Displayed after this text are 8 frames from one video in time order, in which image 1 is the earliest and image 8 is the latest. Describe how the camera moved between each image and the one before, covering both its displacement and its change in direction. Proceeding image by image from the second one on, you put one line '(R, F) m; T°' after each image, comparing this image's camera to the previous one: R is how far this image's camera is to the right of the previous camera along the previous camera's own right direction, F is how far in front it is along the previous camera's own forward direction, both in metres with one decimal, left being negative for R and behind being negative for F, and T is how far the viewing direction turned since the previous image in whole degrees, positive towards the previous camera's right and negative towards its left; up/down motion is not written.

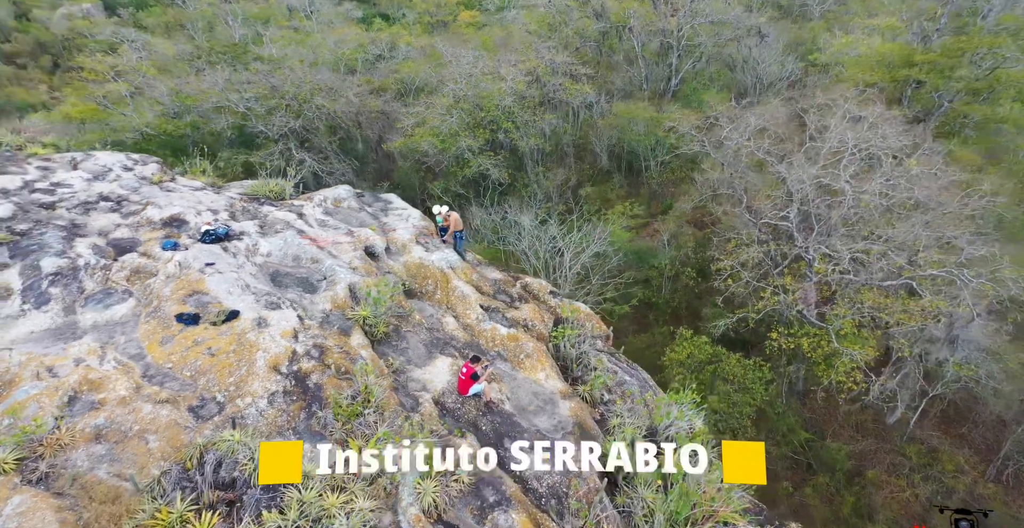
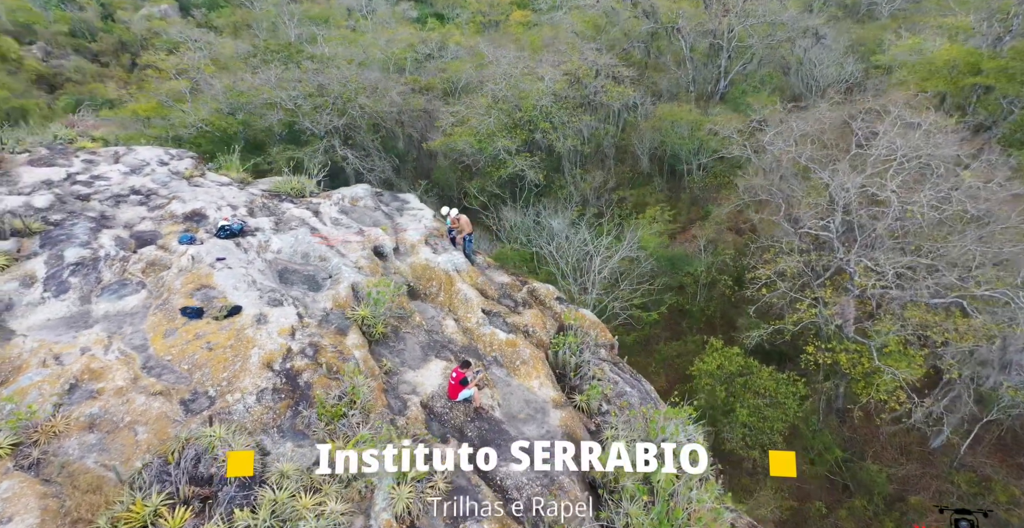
(+0.6, +0.2) m; -4°
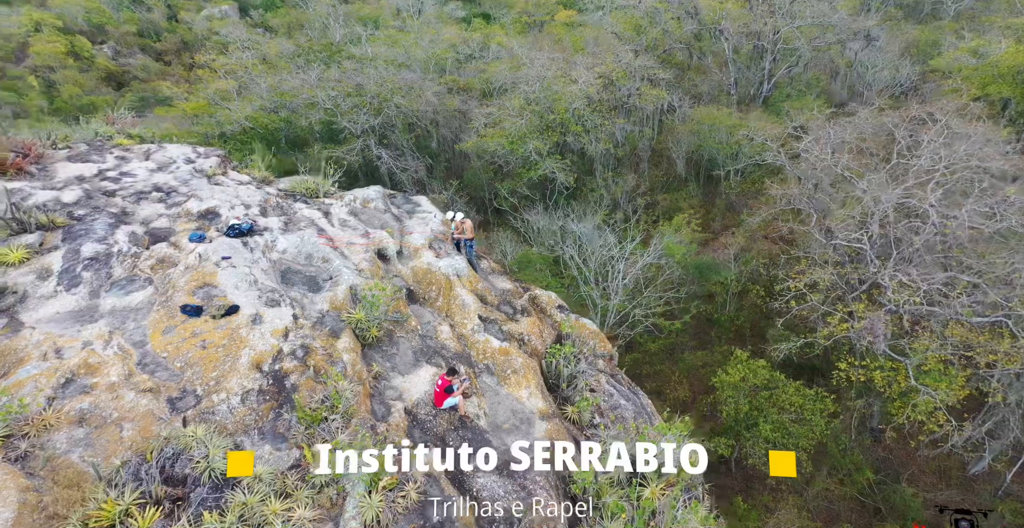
(+0.6, +0.2) m; -3°
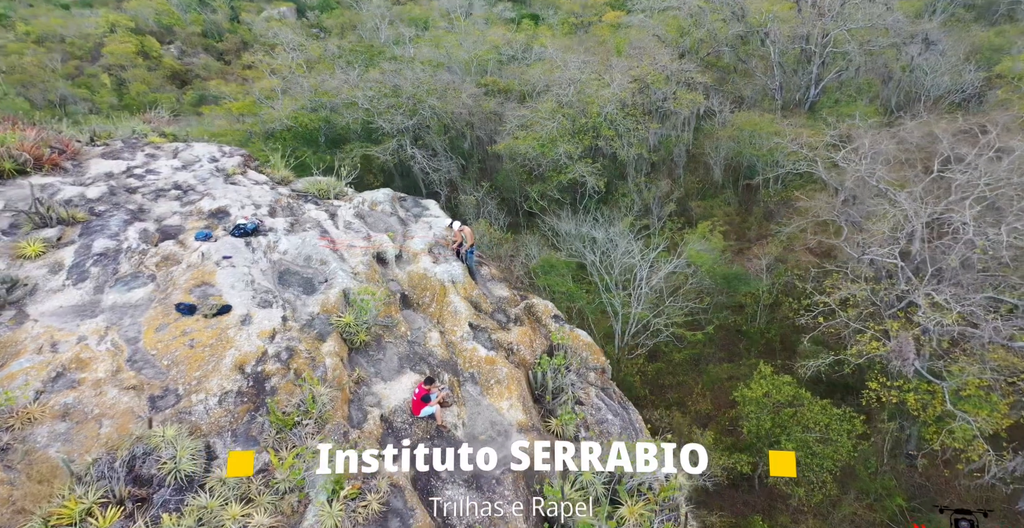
(+0.7, +0.2) m; -3°
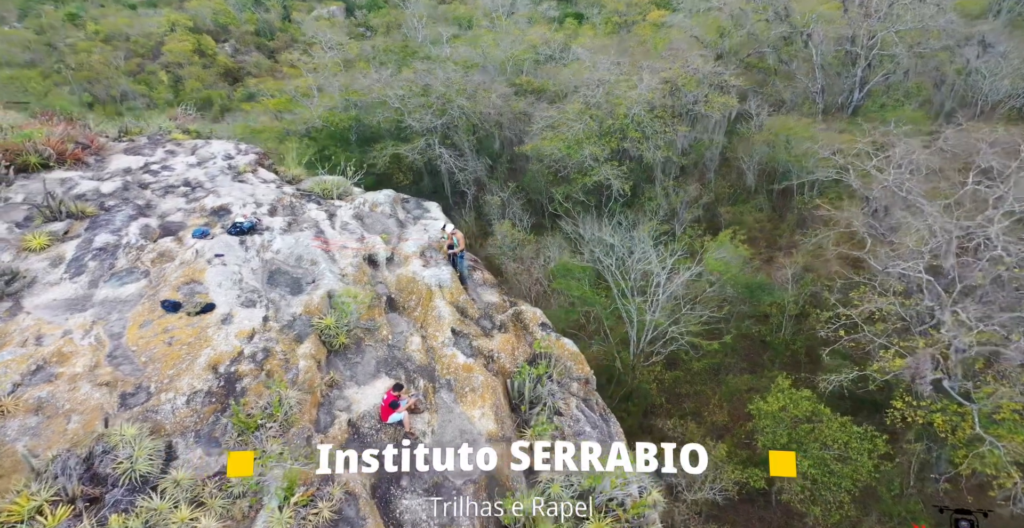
(+0.7, +0.2) m; -3°
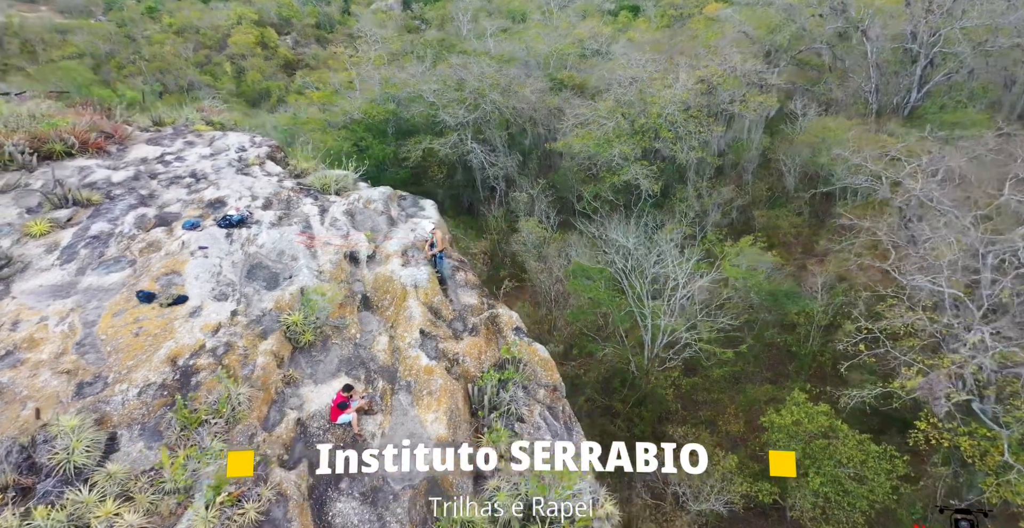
(+1.0, +0.2) m; -4°
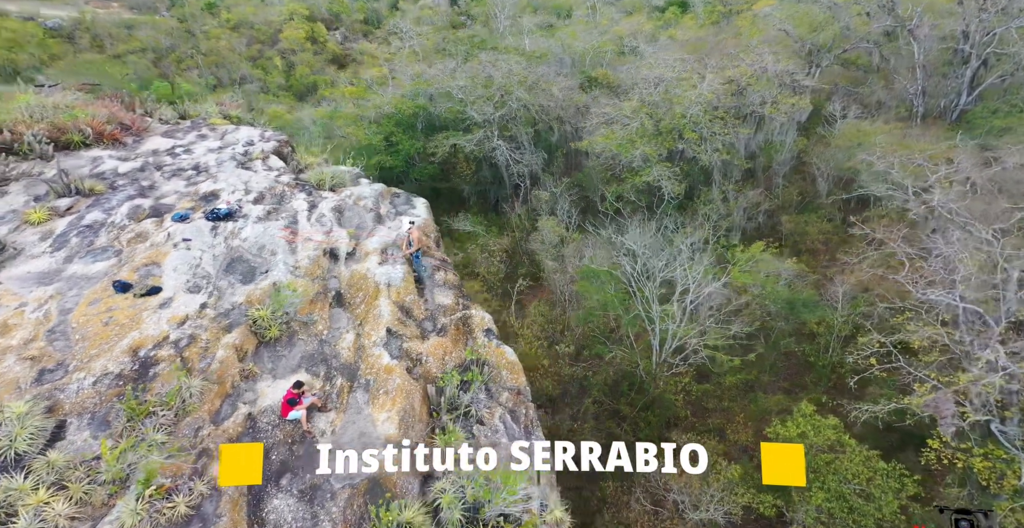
(+1.0, +0.1) m; -3°
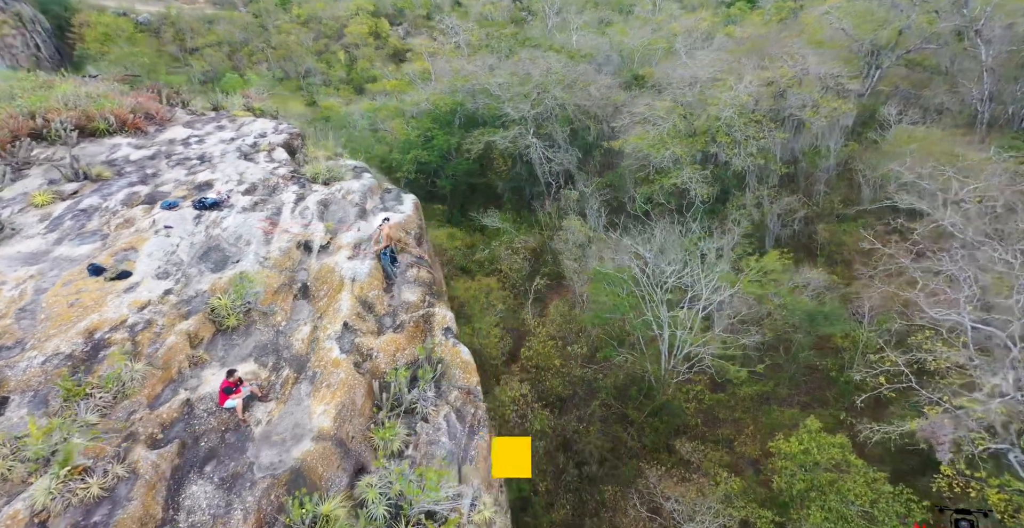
(+1.3, +0.1) m; -4°
